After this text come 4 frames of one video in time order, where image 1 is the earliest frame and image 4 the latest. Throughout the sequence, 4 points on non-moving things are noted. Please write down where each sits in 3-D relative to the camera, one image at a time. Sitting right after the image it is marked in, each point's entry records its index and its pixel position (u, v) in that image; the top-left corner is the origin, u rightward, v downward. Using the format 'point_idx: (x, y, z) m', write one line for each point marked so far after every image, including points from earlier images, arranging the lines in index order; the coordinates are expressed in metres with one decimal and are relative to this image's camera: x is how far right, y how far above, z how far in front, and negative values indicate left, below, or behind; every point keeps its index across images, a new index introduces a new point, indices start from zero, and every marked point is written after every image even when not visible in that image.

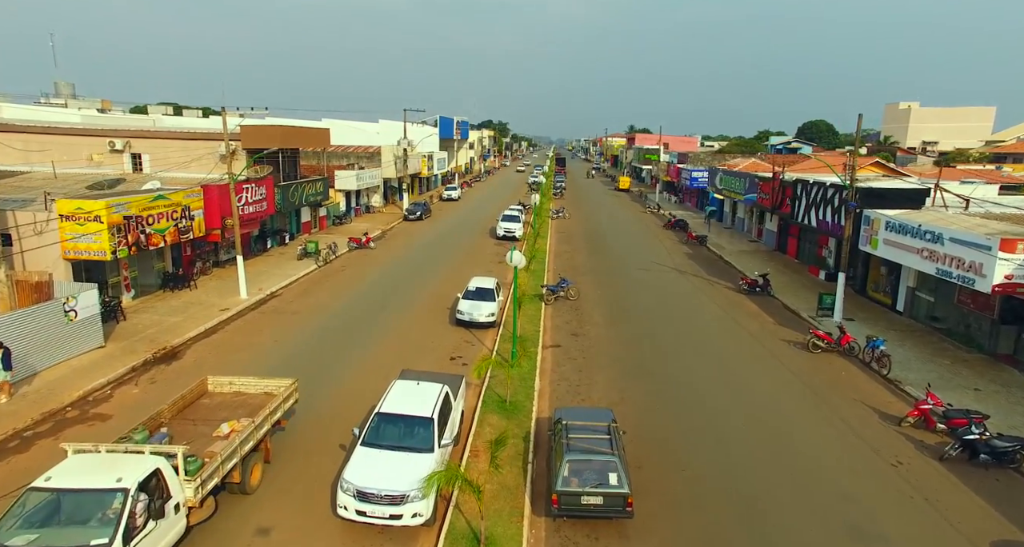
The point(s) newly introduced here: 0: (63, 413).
0: (-9.8, -3.0, +14.0) m
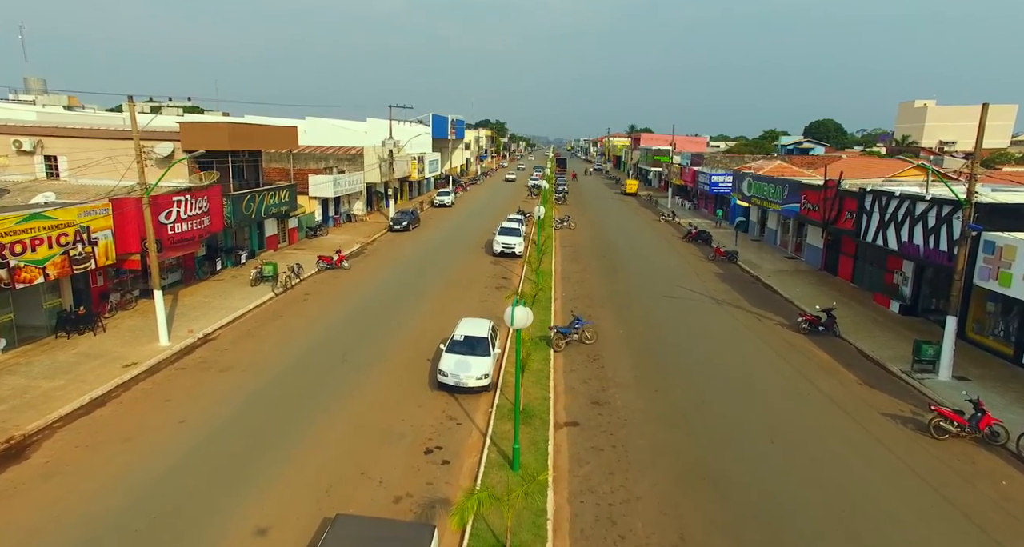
0: (-9.7, -4.2, +8.3) m
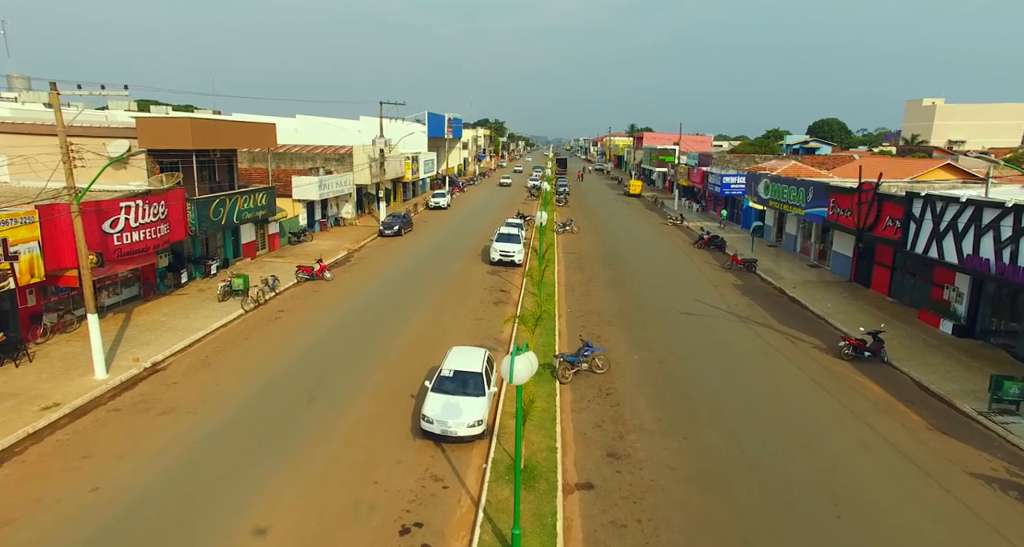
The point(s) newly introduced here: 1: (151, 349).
0: (-9.7, -4.7, +5.4) m
1: (-10.2, -2.1, +18.1) m
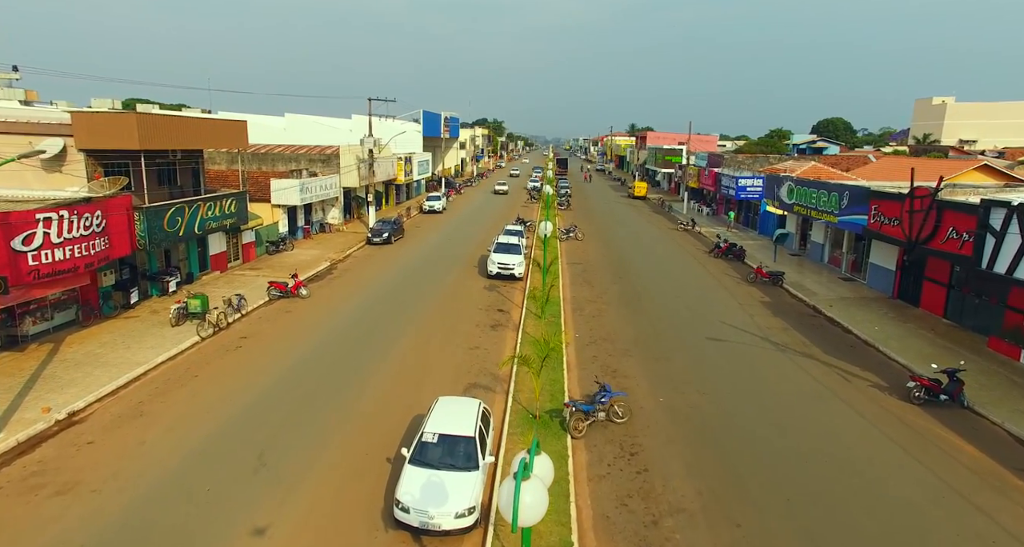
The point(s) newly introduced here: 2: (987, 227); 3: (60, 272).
0: (-9.7, -5.3, +2.1) m
1: (-10.2, -2.7, +14.8) m
2: (+12.8, +1.3, +17.2) m
3: (-11.7, +0.1, +17.0) m
